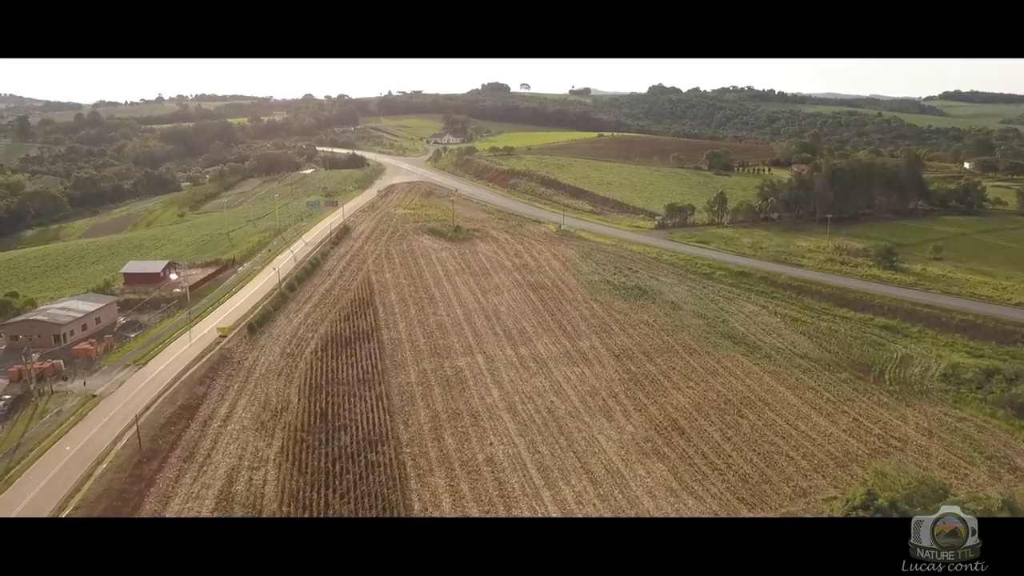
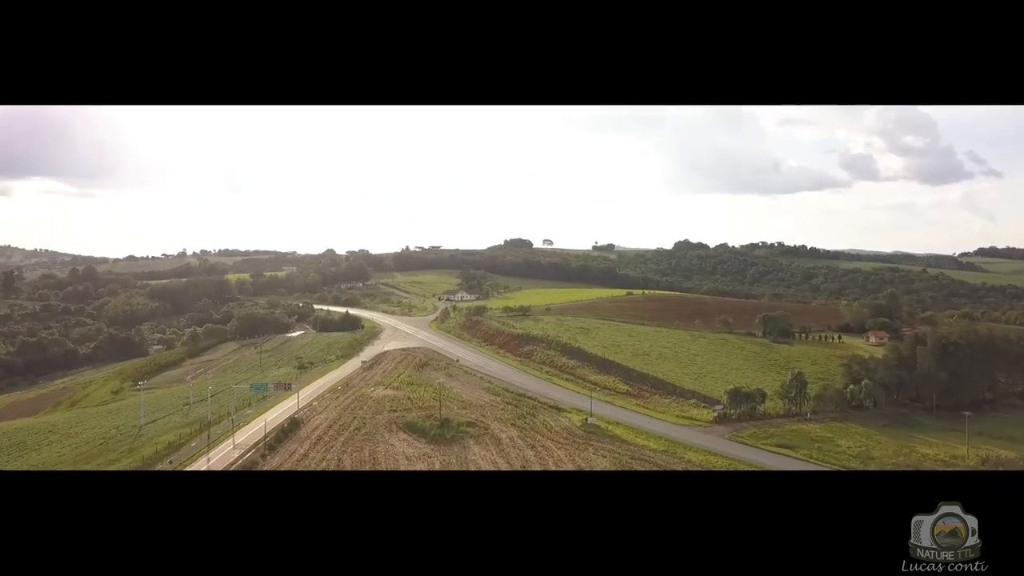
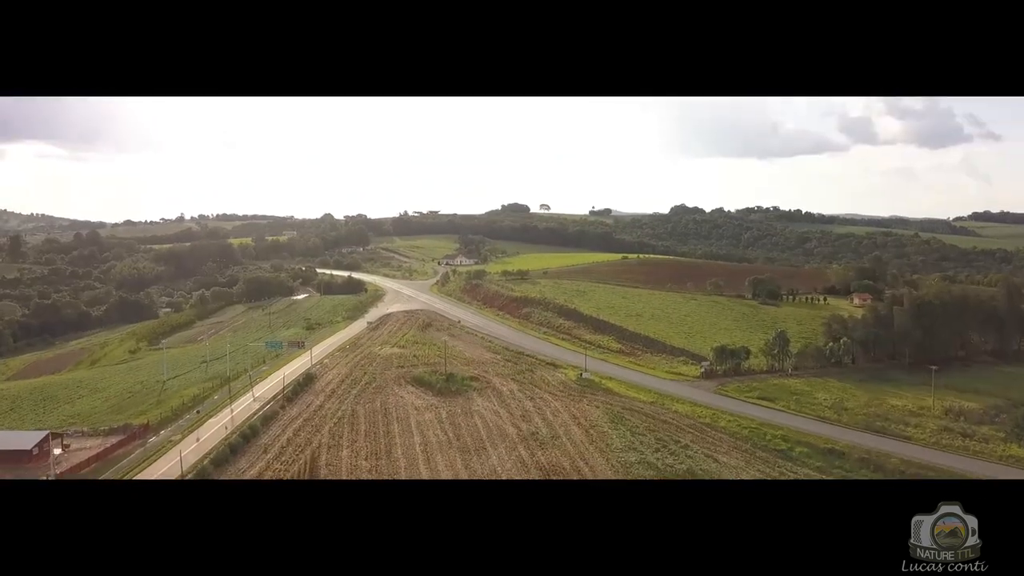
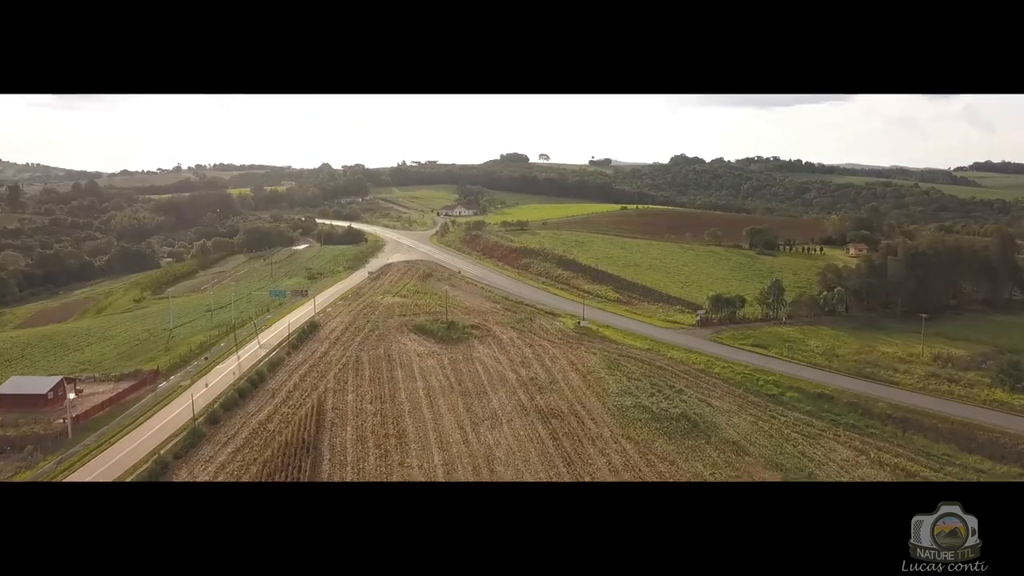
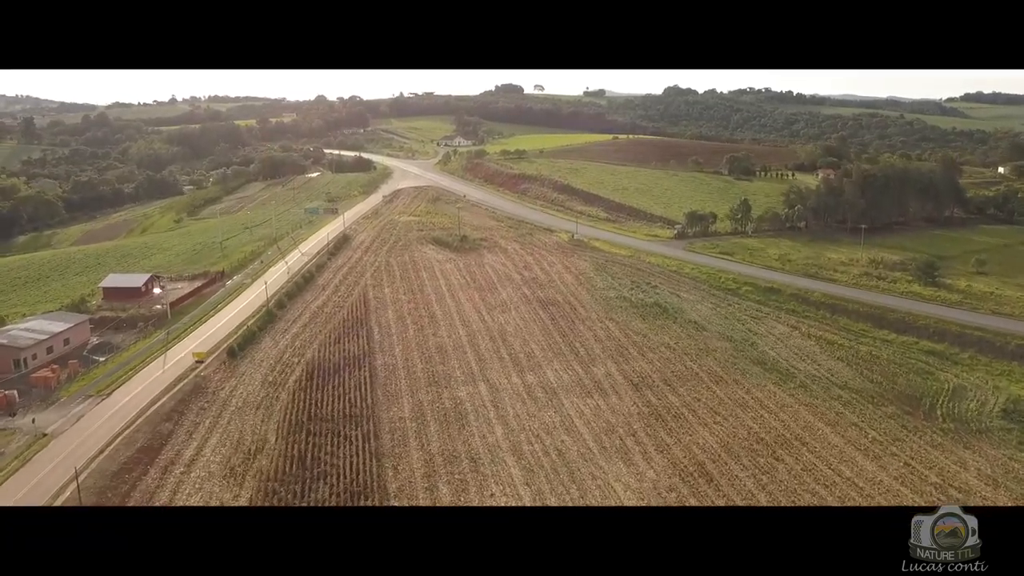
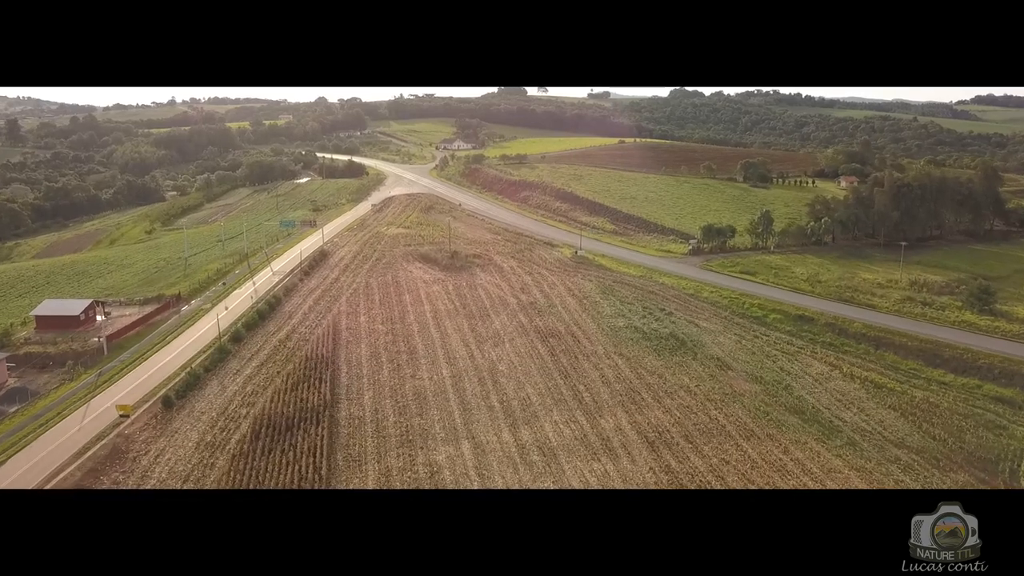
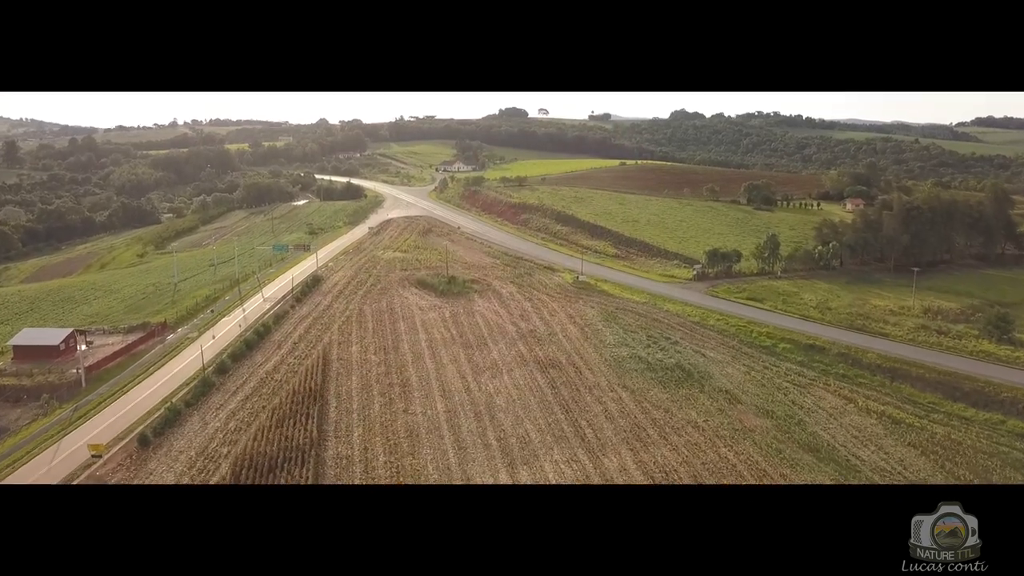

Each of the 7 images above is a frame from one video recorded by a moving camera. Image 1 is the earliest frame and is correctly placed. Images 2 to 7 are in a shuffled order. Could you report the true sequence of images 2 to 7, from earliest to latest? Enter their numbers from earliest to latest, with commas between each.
5, 6, 7, 4, 3, 2
